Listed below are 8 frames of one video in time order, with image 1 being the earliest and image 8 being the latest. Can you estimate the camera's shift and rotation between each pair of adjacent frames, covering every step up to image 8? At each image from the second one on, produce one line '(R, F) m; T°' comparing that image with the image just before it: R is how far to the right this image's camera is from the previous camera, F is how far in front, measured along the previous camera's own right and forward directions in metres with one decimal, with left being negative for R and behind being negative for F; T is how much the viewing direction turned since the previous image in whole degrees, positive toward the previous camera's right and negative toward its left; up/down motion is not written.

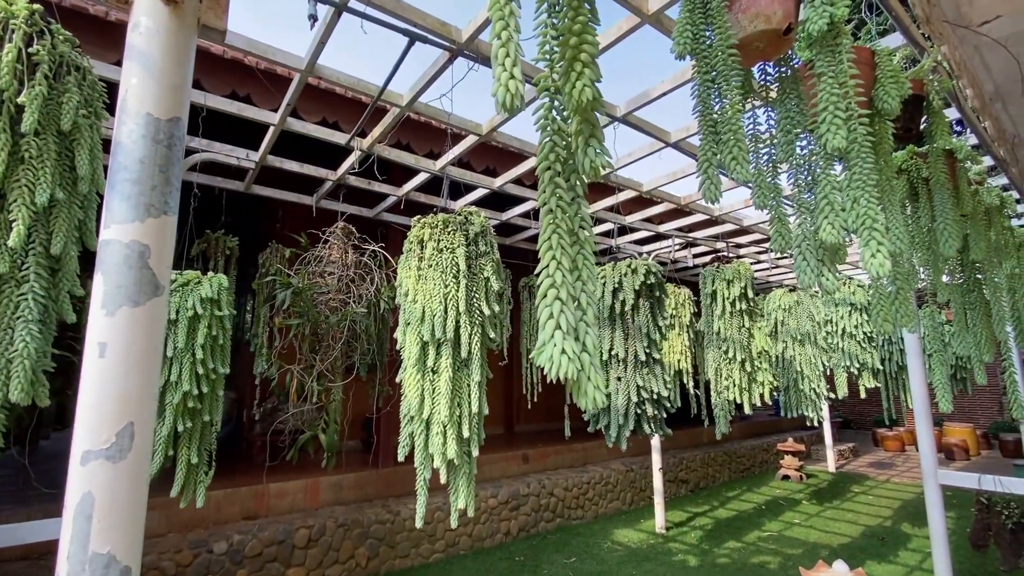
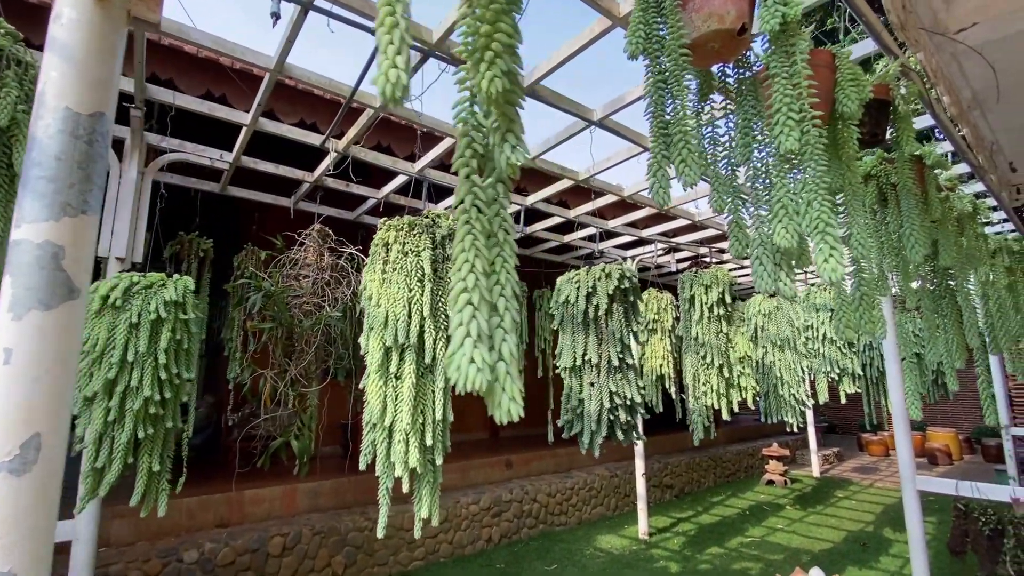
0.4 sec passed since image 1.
(+0.1, 0.0) m; +1°
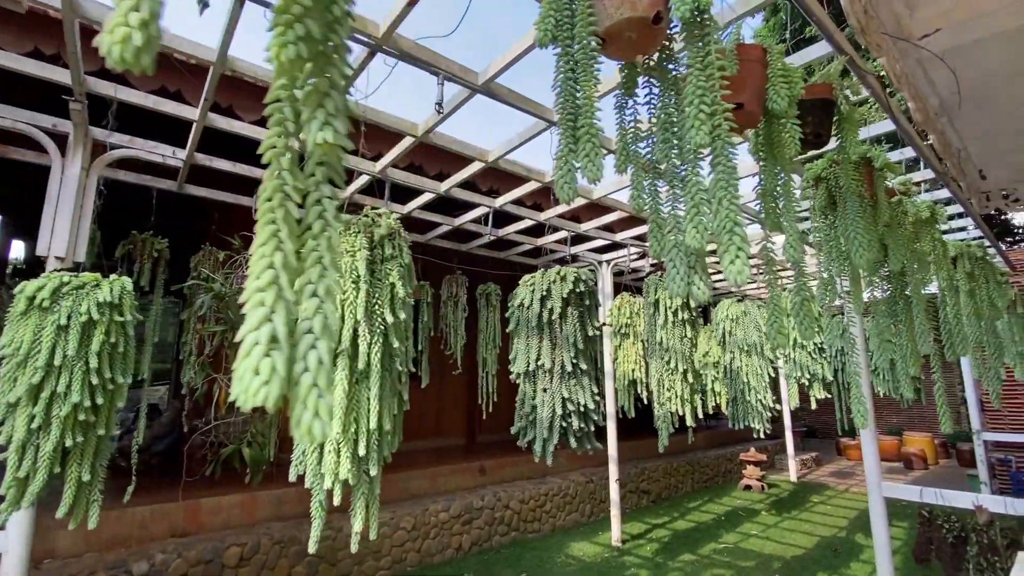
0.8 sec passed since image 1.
(+0.1, +0.1) m; +1°
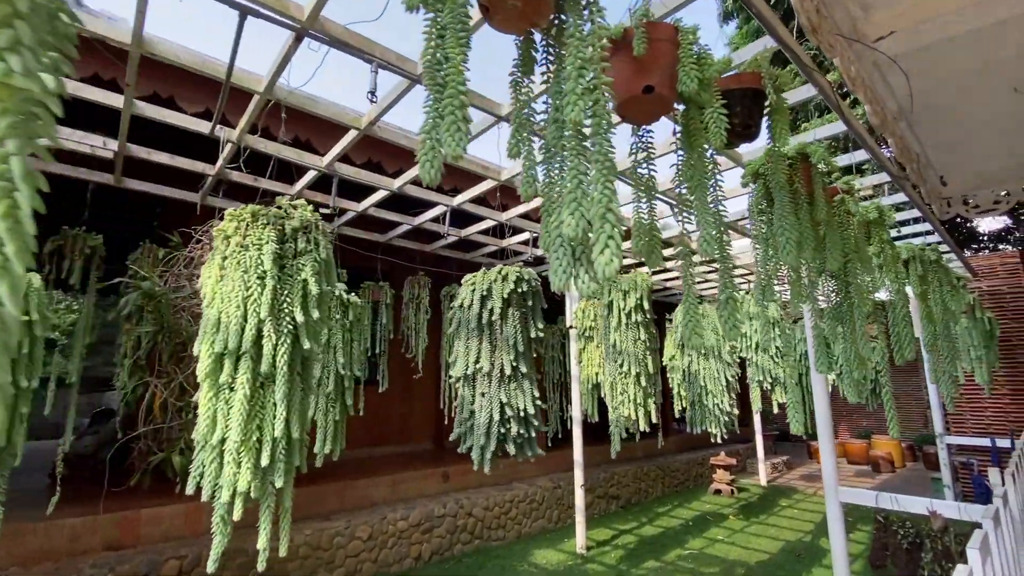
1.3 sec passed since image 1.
(+0.2, +0.1) m; +2°
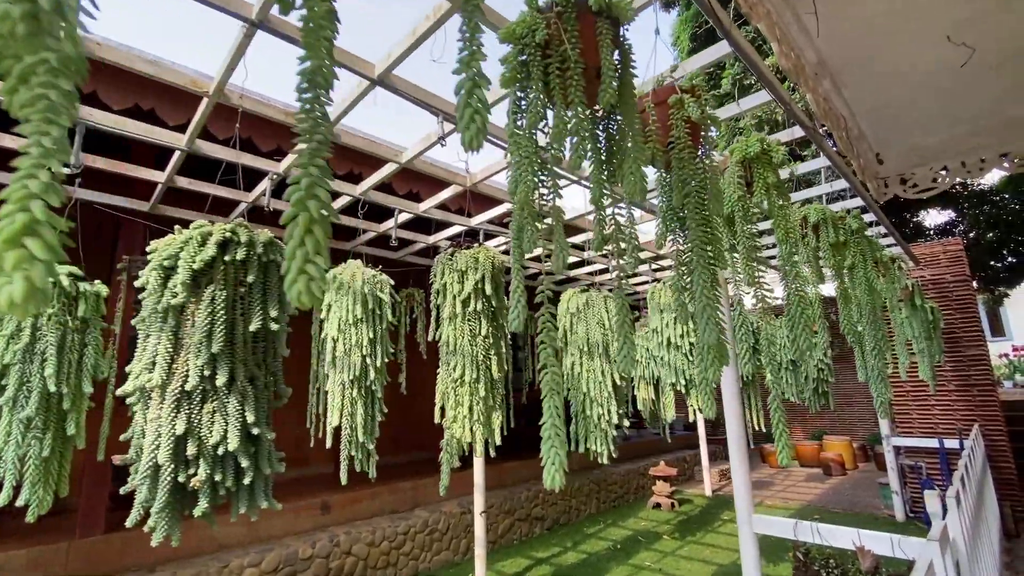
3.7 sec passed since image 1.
(+0.6, +0.6) m; +3°
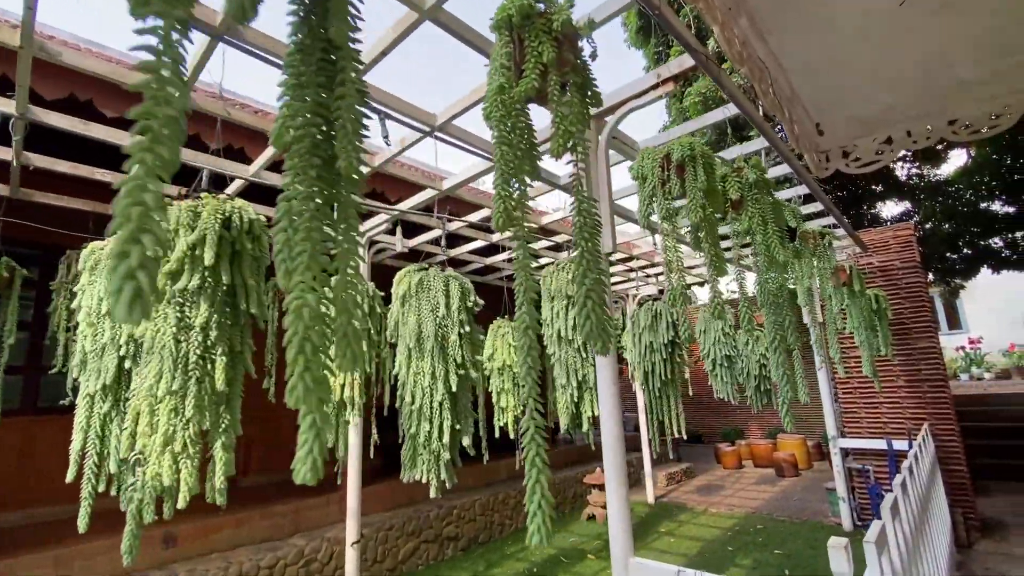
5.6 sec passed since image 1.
(+0.6, +0.5) m; +3°
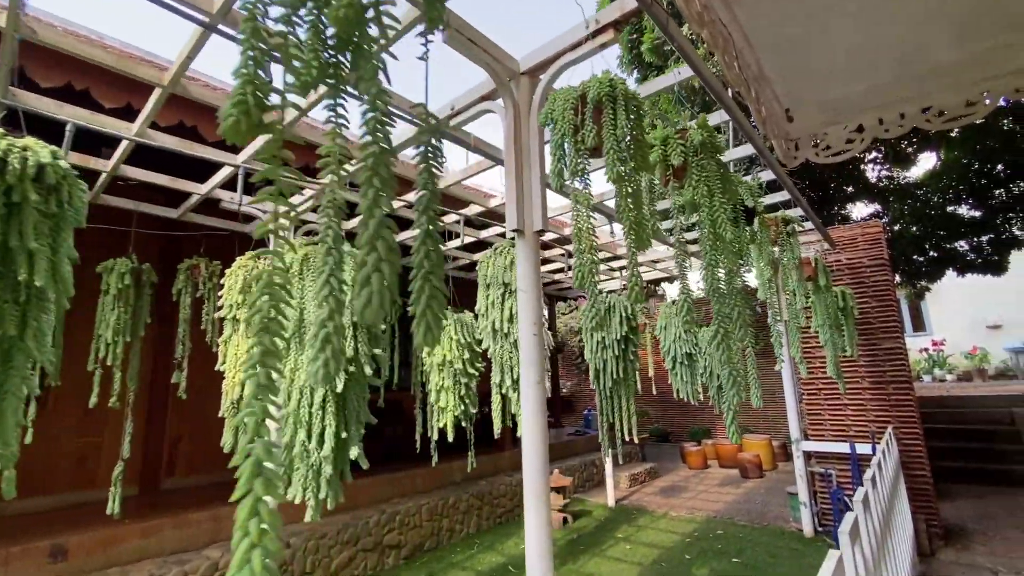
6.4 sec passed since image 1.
(+0.2, +0.3) m; +2°
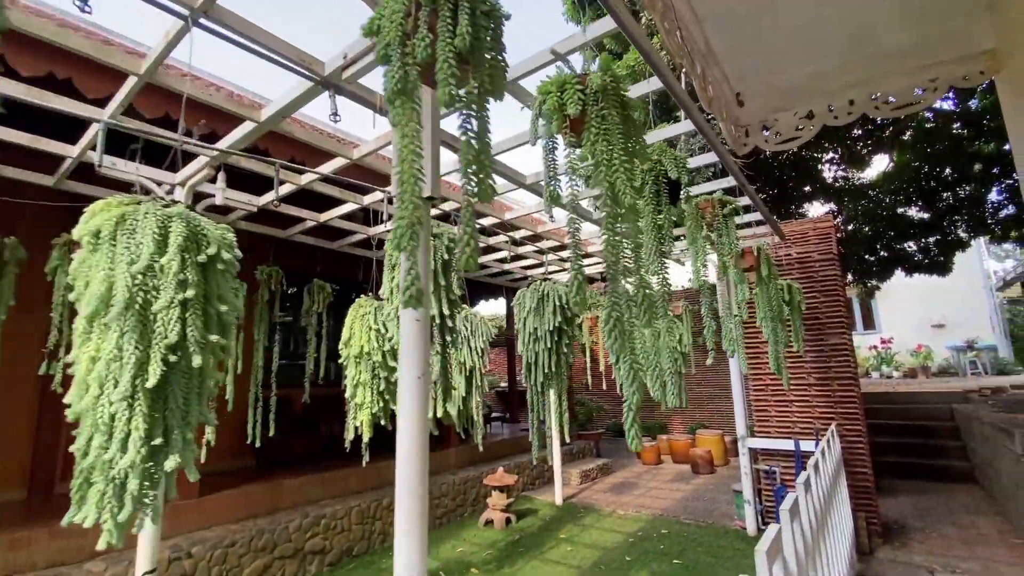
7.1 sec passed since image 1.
(+0.2, +0.2) m; +3°
